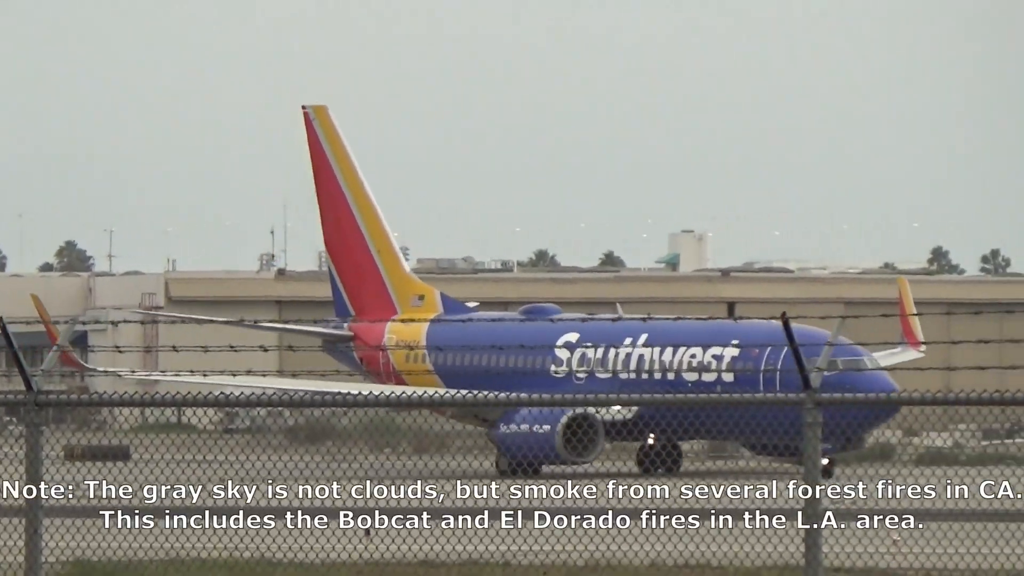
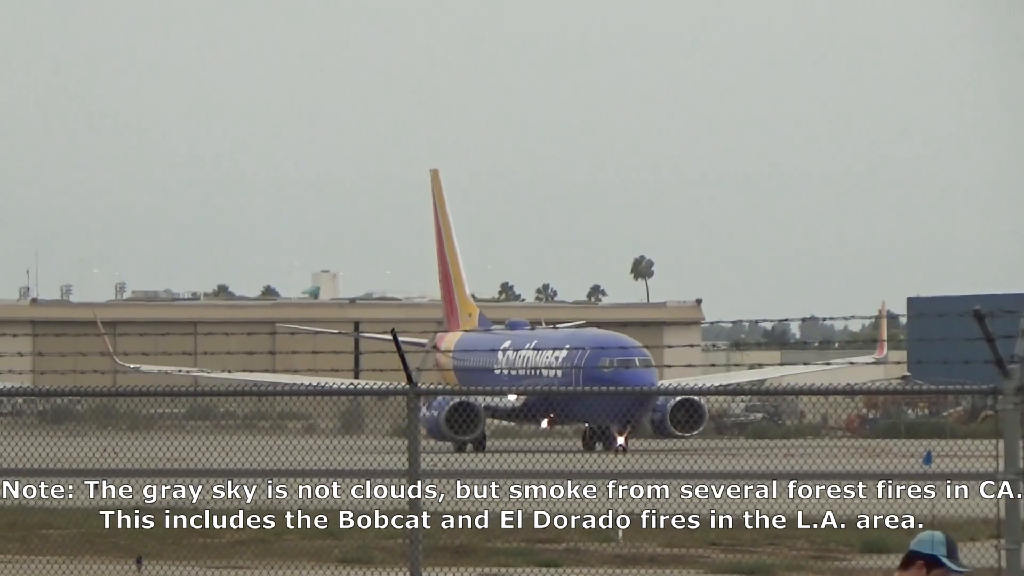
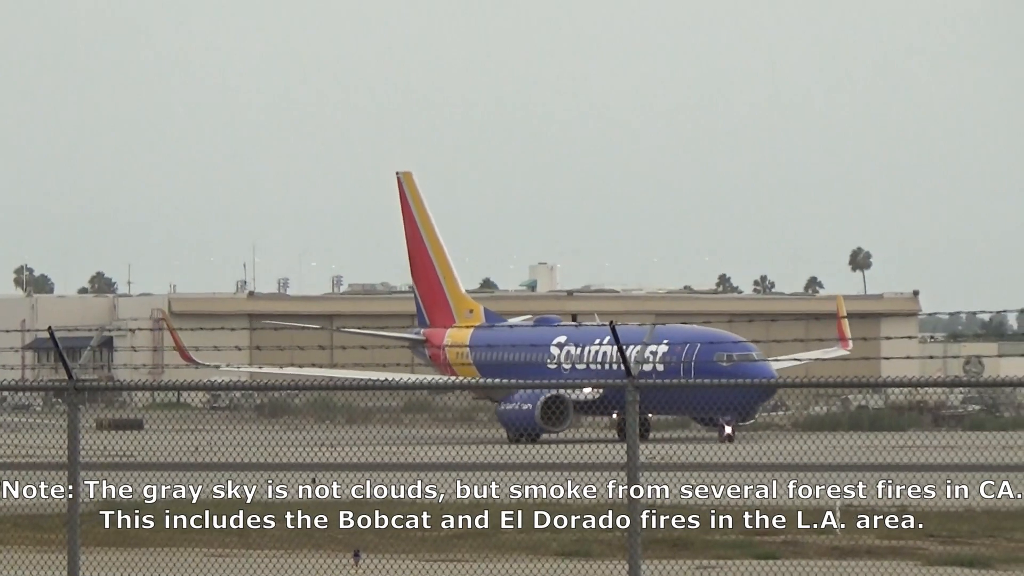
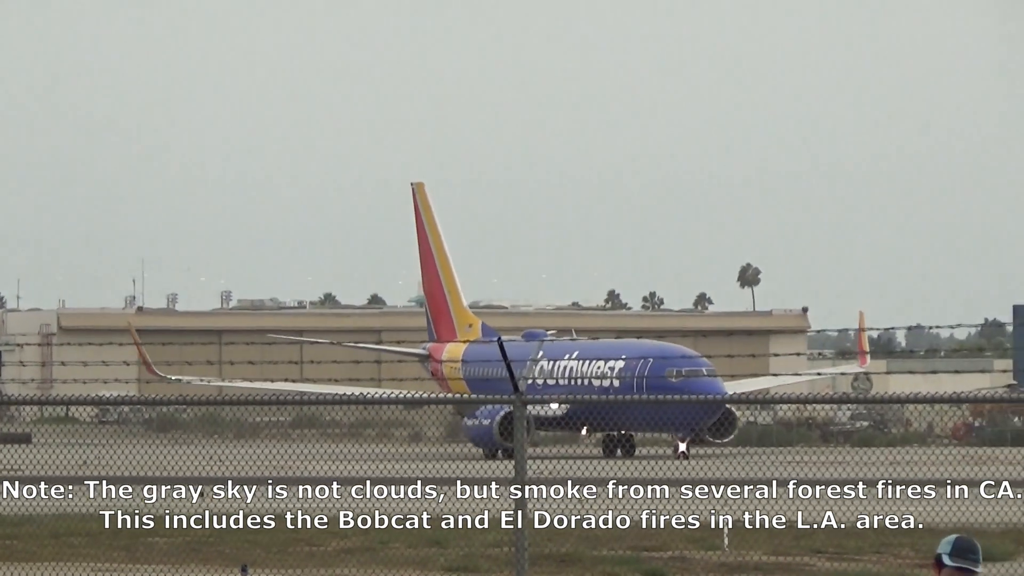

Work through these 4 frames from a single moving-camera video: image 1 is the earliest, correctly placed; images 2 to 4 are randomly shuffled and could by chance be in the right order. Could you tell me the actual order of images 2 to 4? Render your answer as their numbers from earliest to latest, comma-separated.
3, 4, 2
